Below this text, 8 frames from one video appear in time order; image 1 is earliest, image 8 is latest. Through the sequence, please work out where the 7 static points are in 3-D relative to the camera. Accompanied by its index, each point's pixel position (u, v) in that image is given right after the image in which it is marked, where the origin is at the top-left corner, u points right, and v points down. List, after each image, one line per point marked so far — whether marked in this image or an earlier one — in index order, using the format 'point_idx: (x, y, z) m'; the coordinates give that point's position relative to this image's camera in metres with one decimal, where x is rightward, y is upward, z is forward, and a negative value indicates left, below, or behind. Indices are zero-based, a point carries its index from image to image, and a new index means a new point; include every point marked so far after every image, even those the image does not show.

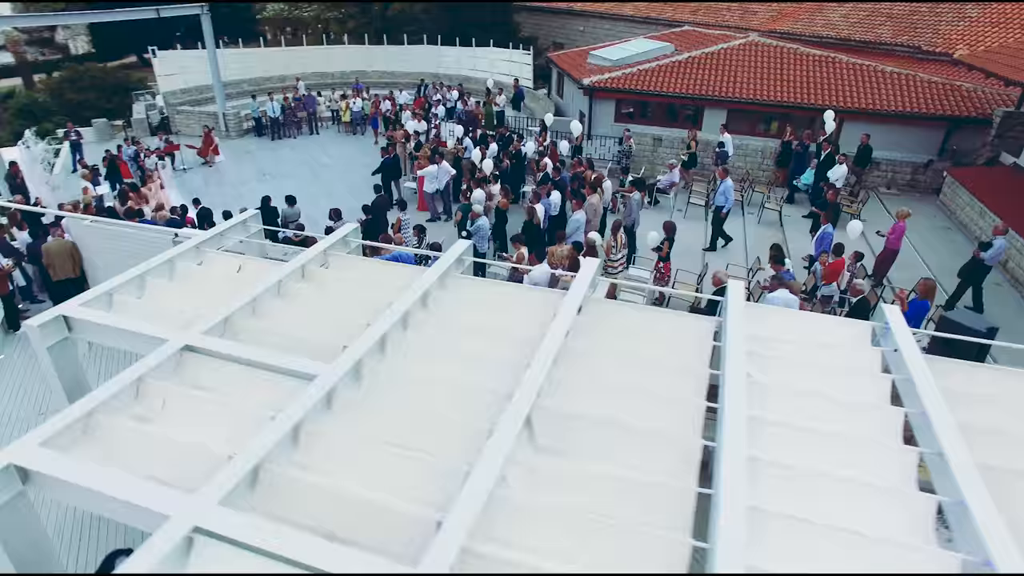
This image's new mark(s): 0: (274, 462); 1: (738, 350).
0: (-2.0, -1.5, +5.1) m
1: (+2.5, -0.7, +6.5) m
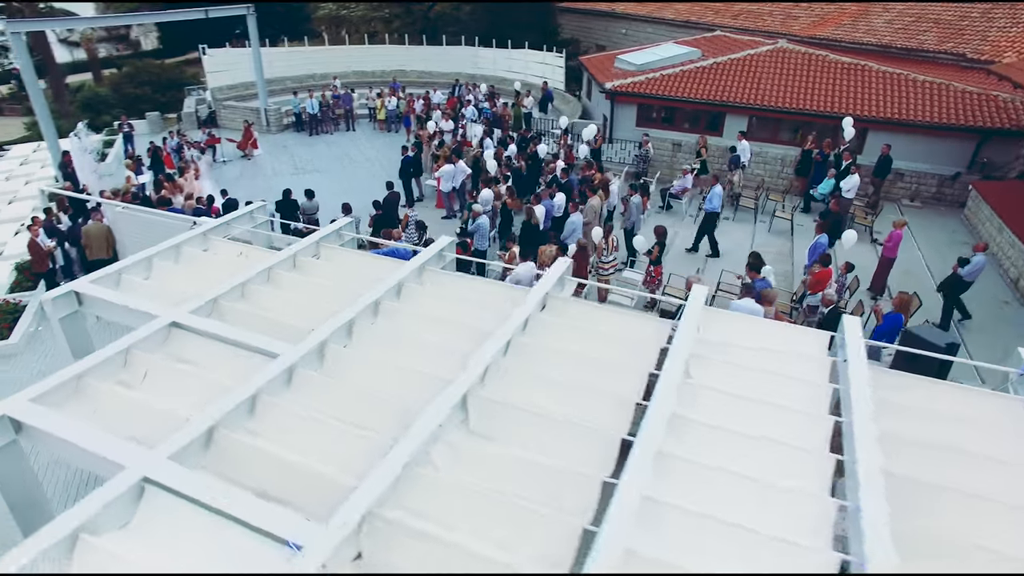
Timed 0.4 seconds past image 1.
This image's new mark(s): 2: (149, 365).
0: (-2.7, -1.3, +5.7) m
1: (+1.9, -0.7, +6.8) m
2: (-4.0, -0.9, +6.6) m
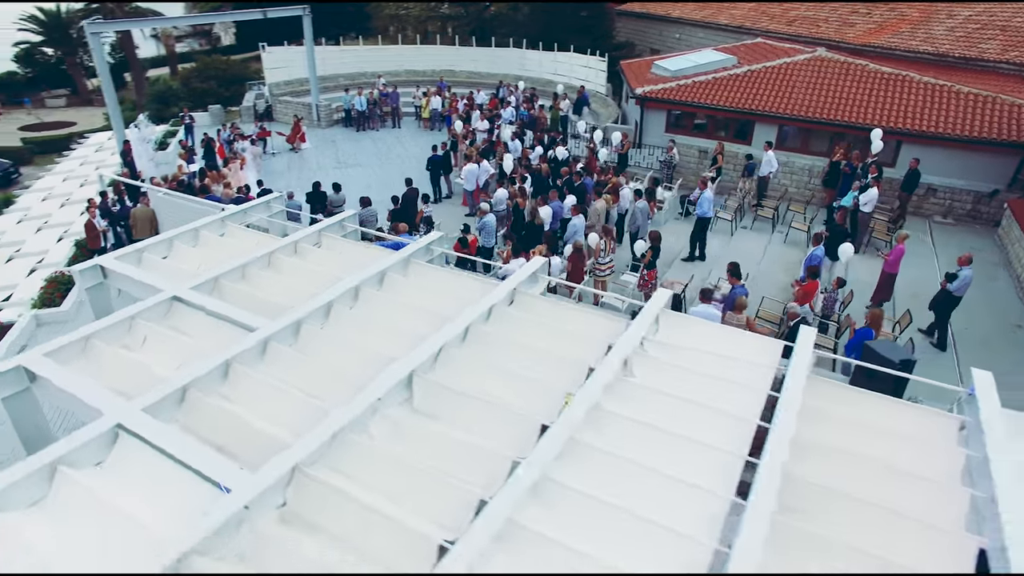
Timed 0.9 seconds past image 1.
0: (-3.4, -1.1, +6.5) m
1: (+1.4, -0.7, +7.1) m
2: (-4.6, -0.6, +7.5) m
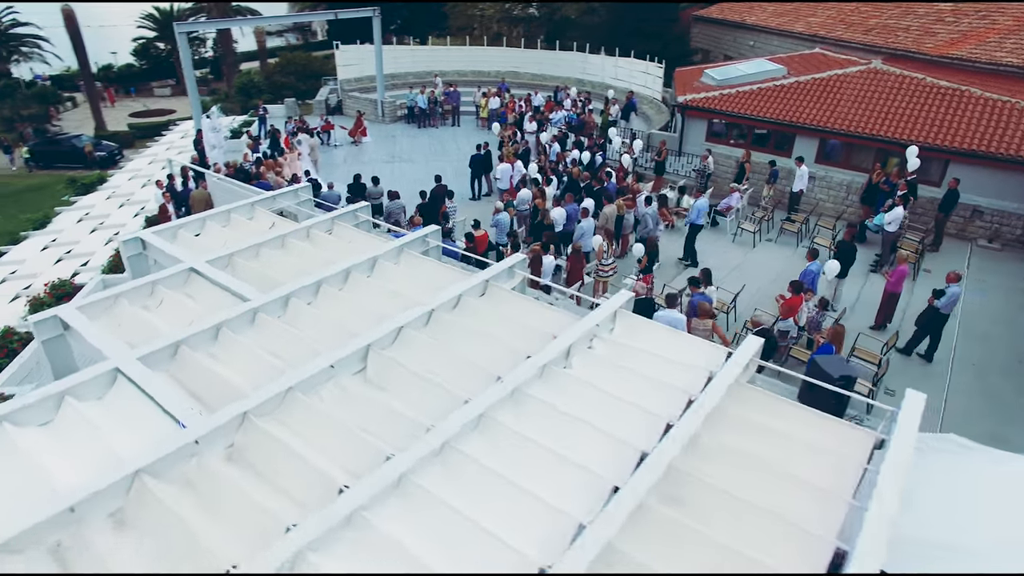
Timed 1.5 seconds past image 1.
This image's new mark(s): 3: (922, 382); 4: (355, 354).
0: (-4.1, -0.7, +7.6) m
1: (+0.7, -0.7, +7.7) m
2: (-5.1, -0.1, +8.8) m
3: (+7.0, -1.6, +10.3) m
4: (-1.9, -0.8, +7.4) m
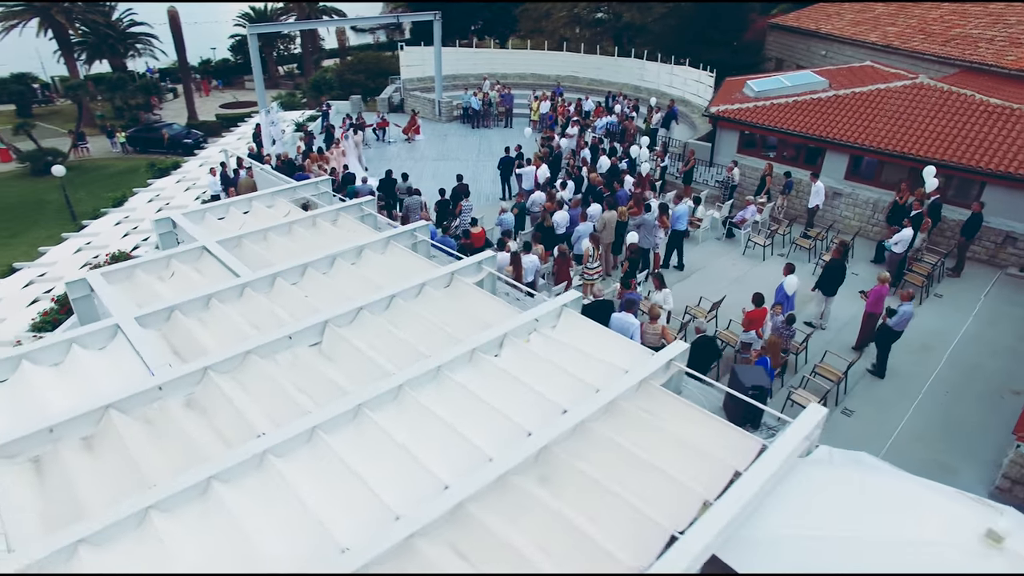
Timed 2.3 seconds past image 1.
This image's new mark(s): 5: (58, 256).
0: (-5.0, -0.3, +9.0) m
1: (-0.2, -0.7, +8.4) m
2: (-5.8, +0.3, +10.3) m
3: (+6.3, -2.0, +10.2) m
4: (-2.8, -0.6, +8.5) m
5: (-12.2, +0.9, +16.1) m
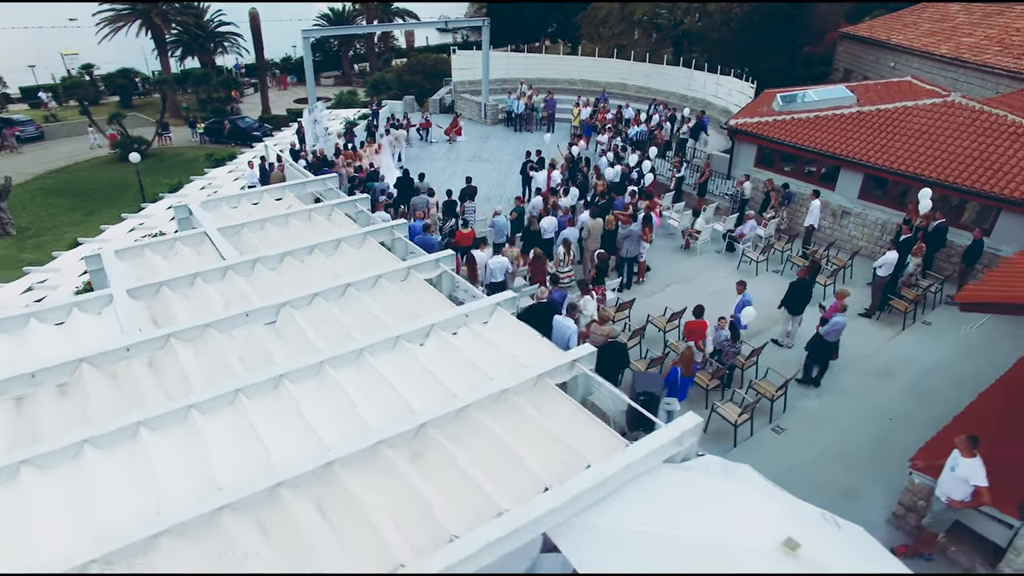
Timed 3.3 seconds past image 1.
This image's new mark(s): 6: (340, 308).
0: (-6.0, 0.0, +10.4) m
1: (-1.3, -0.6, +9.3) m
2: (-6.6, +0.7, +11.8) m
3: (+5.3, -2.4, +10.3) m
4: (-4.0, -0.3, +9.7) m
5: (-12.3, +1.7, +18.3) m
6: (-2.9, -0.3, +10.1) m
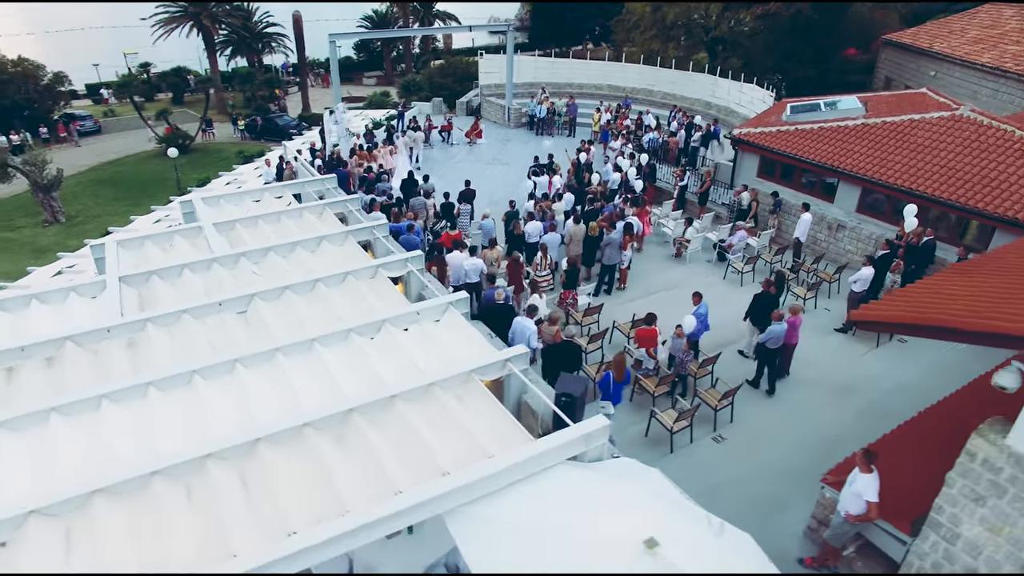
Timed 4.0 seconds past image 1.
0: (-6.8, +0.2, +11.4) m
1: (-2.2, -0.6, +9.9) m
2: (-7.2, +1.0, +12.8) m
3: (+4.3, -2.6, +10.4) m
4: (-4.8, -0.2, +10.5) m
5: (-12.3, +2.1, +19.8) m
6: (-3.7, -0.2, +10.8) m
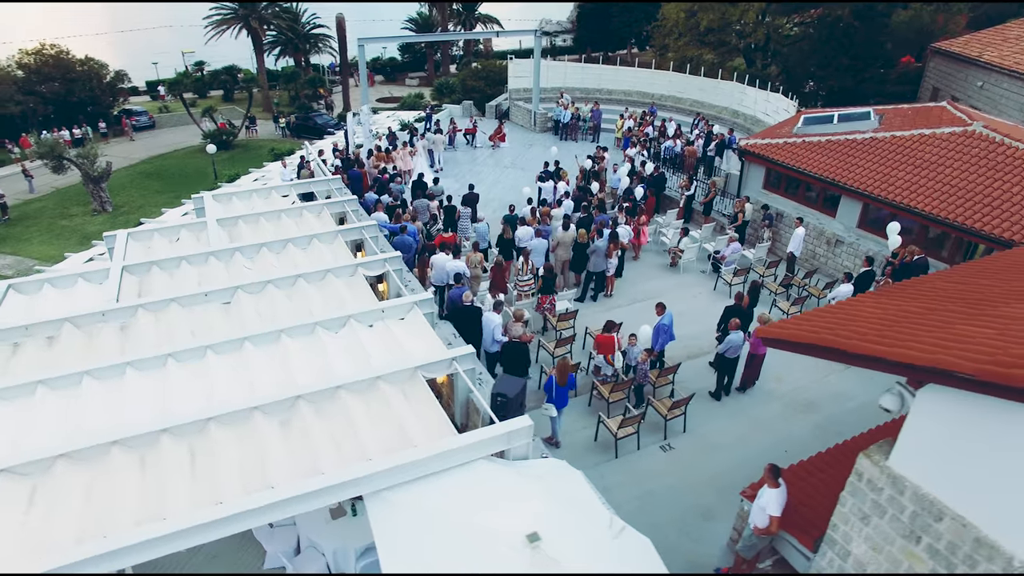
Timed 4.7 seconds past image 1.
0: (-7.4, +0.5, +12.4) m
1: (-3.0, -0.5, +10.6) m
2: (-7.7, +1.2, +13.9) m
3: (+3.5, -2.8, +10.6) m
4: (-5.5, -0.1, +11.4) m
5: (-12.2, +2.6, +21.2) m
6: (-4.4, -0.1, +11.6) m
